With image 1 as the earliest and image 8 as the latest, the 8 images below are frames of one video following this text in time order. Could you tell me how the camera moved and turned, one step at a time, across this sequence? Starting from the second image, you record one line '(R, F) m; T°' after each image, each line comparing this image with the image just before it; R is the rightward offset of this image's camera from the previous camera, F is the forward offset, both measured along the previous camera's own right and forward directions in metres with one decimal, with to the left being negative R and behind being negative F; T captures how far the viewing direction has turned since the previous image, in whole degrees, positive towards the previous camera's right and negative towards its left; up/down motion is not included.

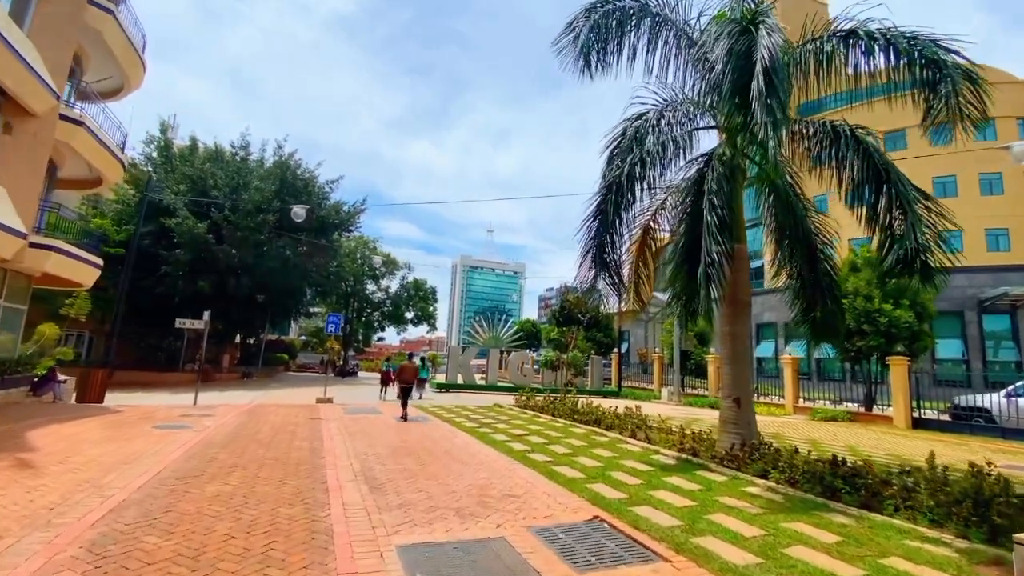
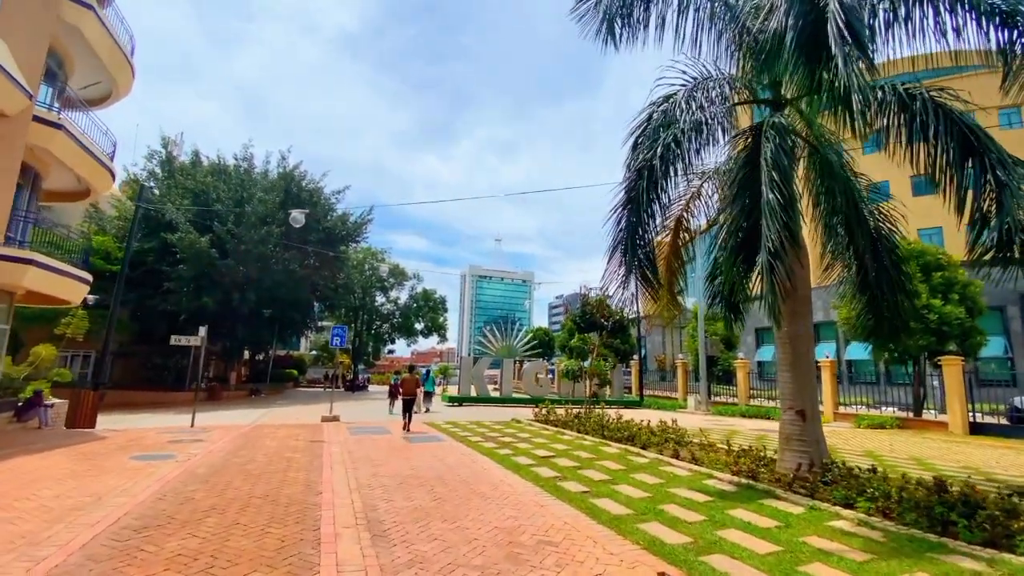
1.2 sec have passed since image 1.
(-0.2, +1.1) m; -1°
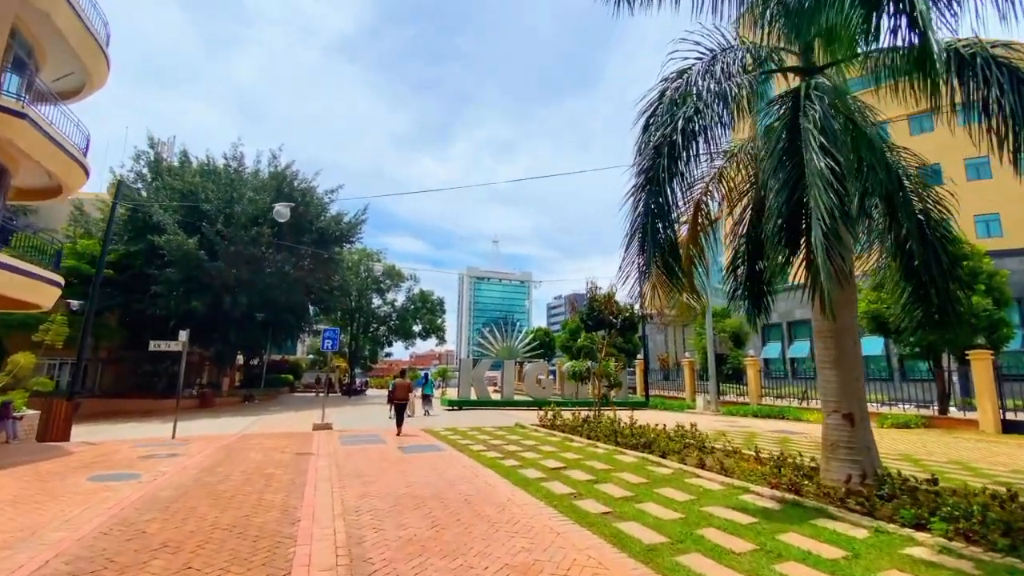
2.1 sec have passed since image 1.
(-0.1, +0.9) m; 0°
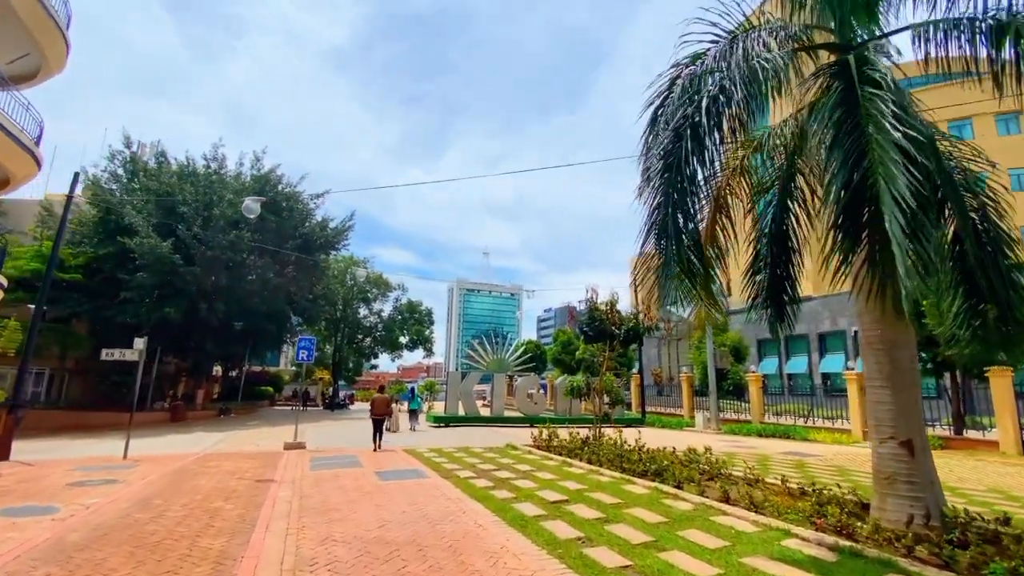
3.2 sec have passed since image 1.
(-0.1, +1.1) m; +1°
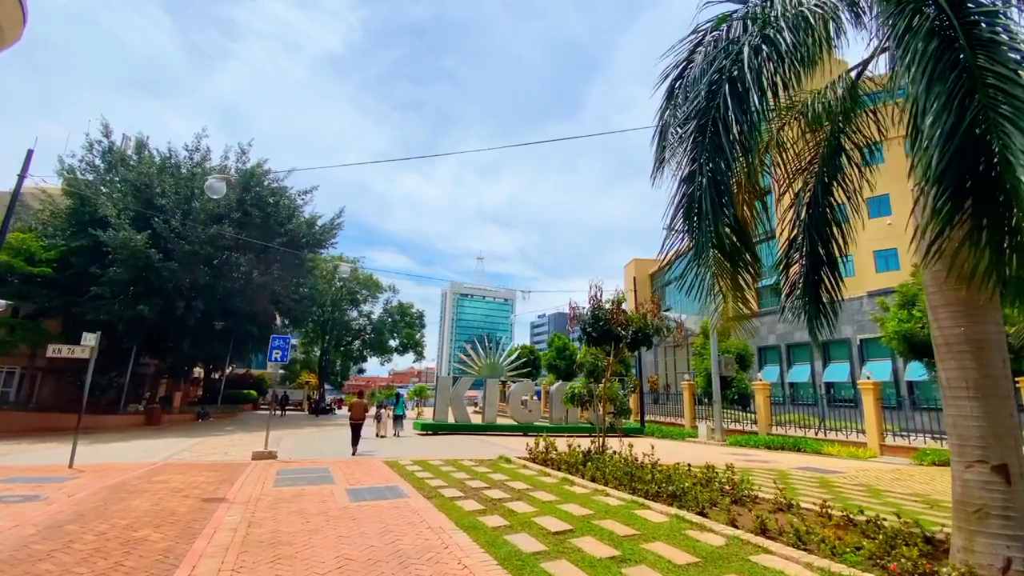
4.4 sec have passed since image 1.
(0.0, +1.1) m; +1°
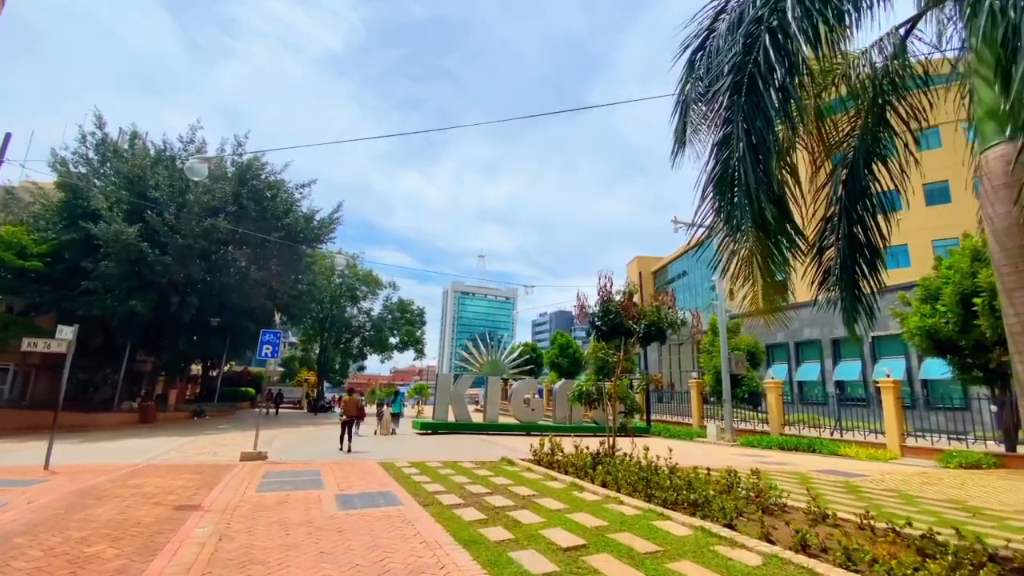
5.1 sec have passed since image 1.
(0.0, +0.7) m; 0°
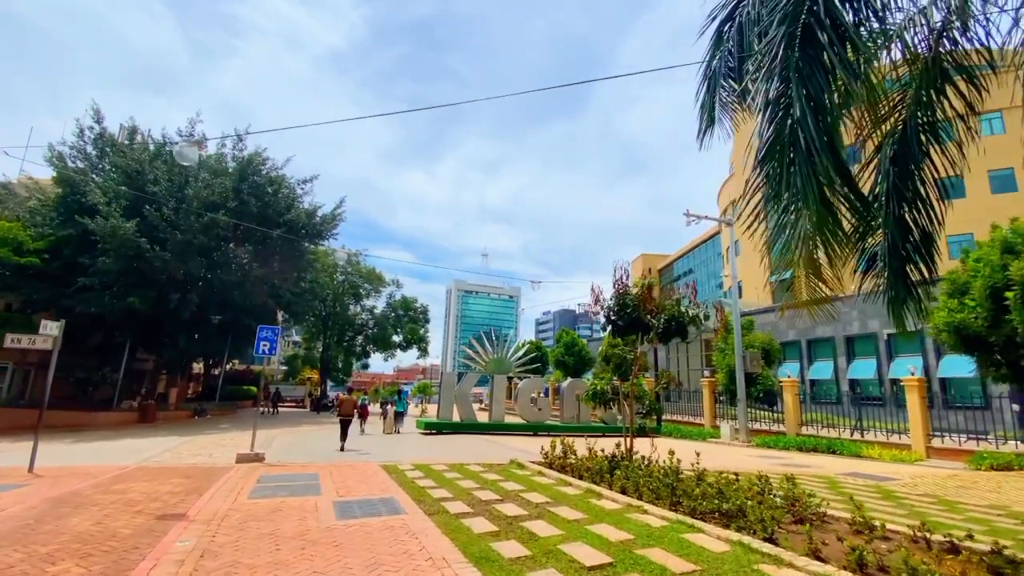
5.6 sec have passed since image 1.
(-0.1, +0.6) m; 0°
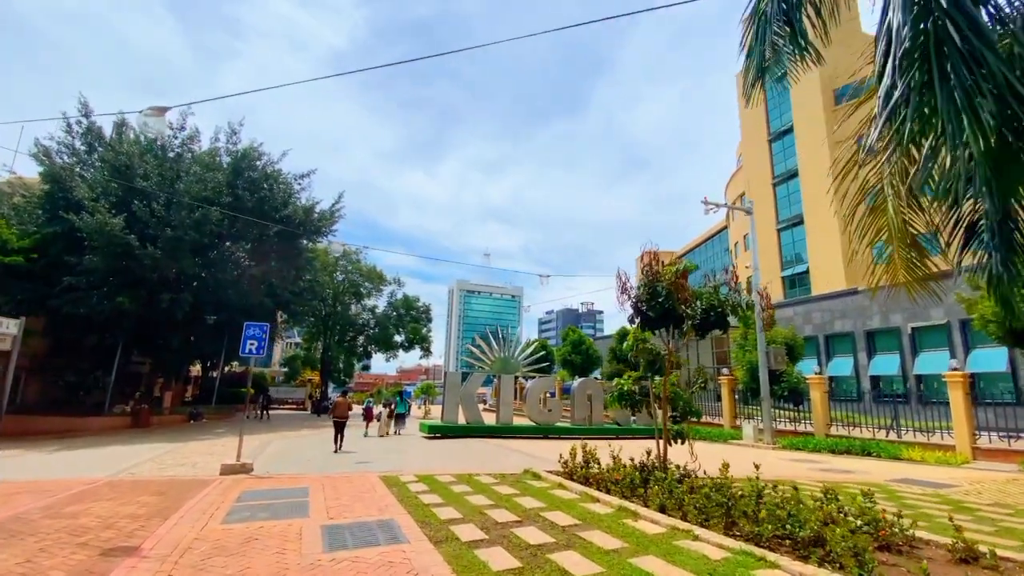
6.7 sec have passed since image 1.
(-0.2, +1.1) m; 0°
